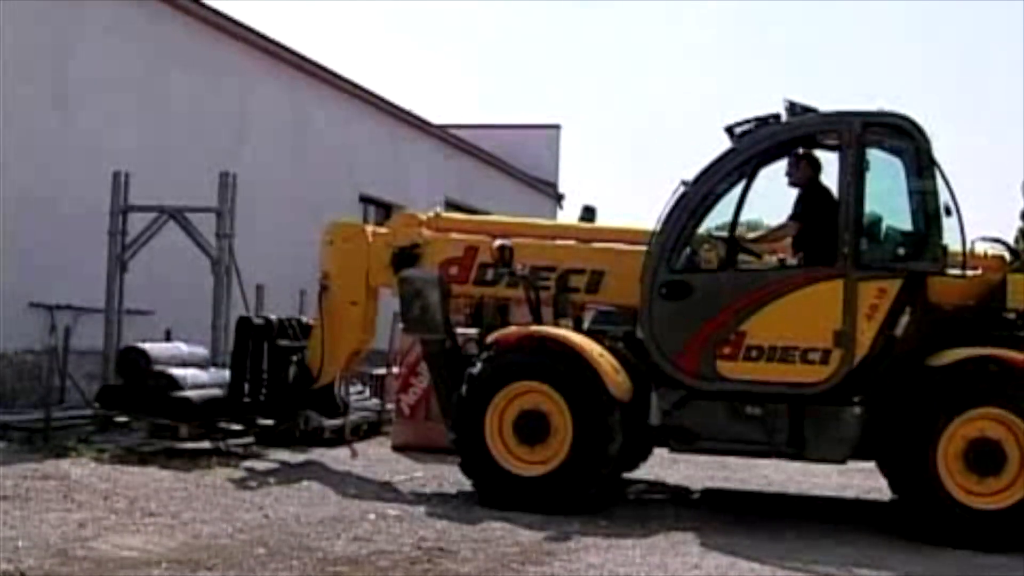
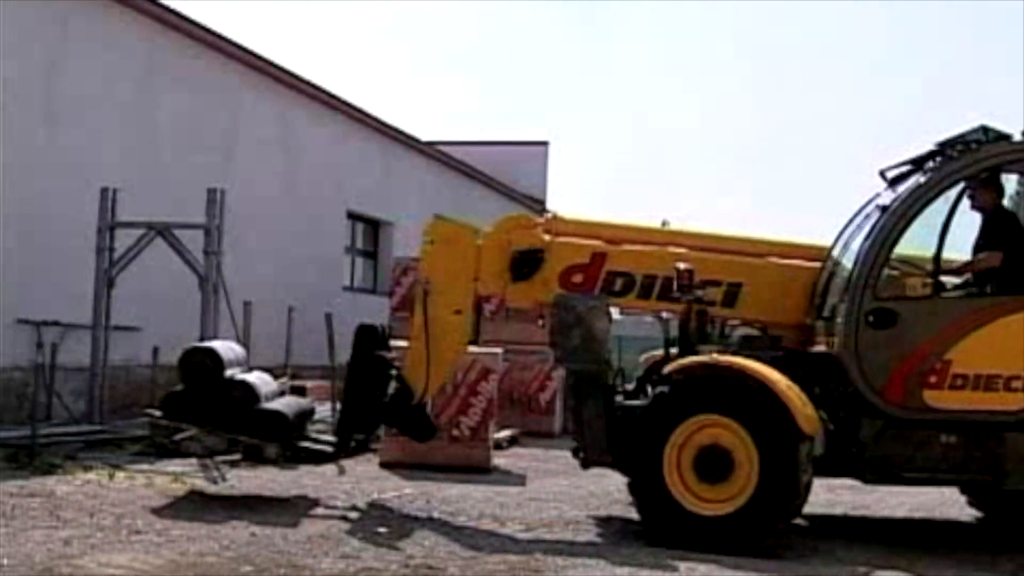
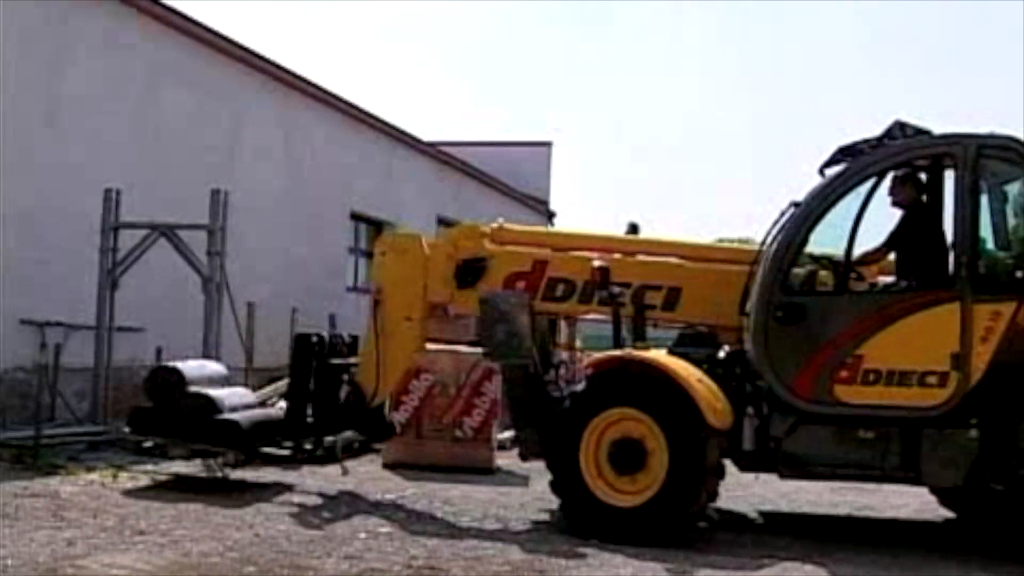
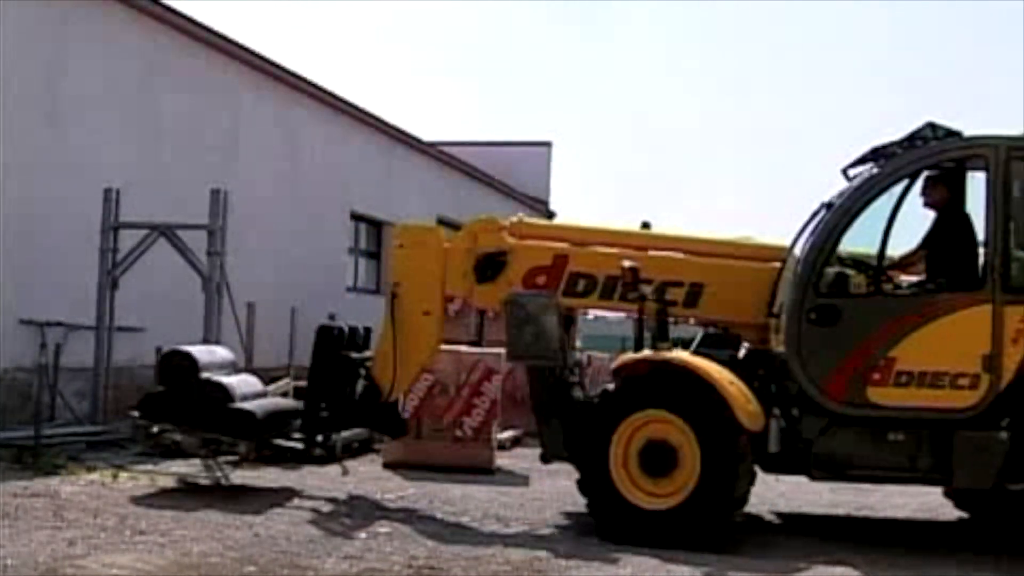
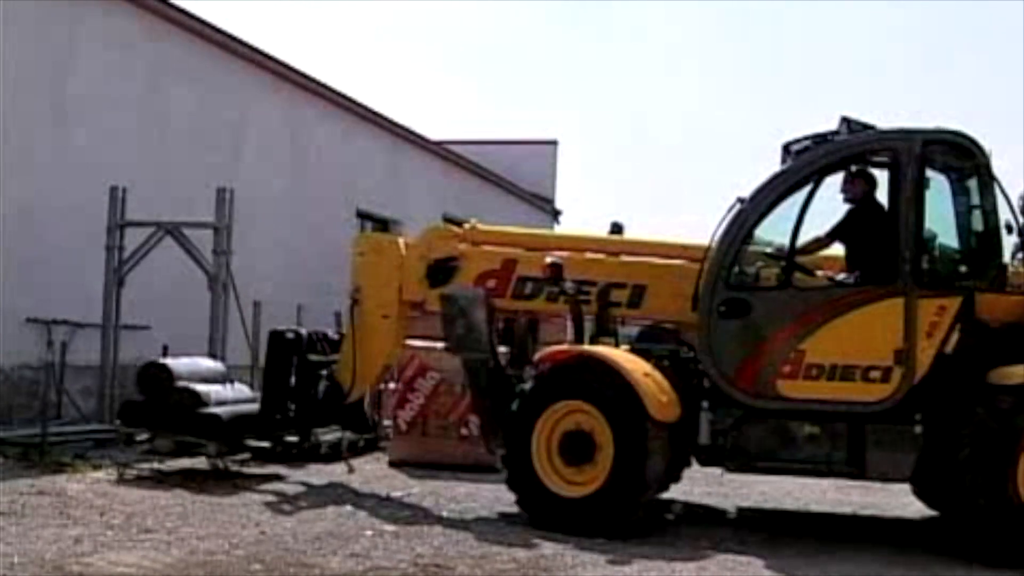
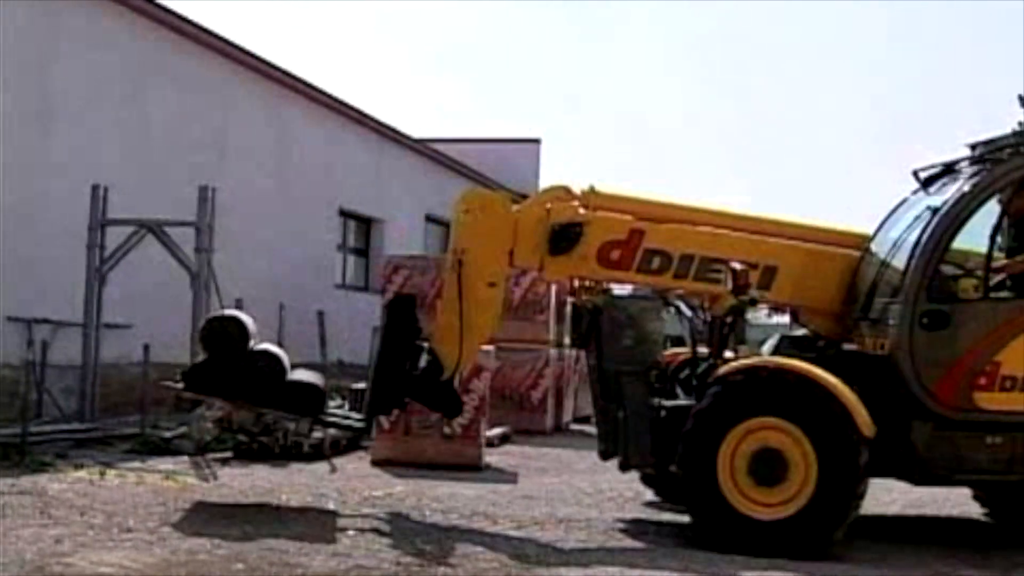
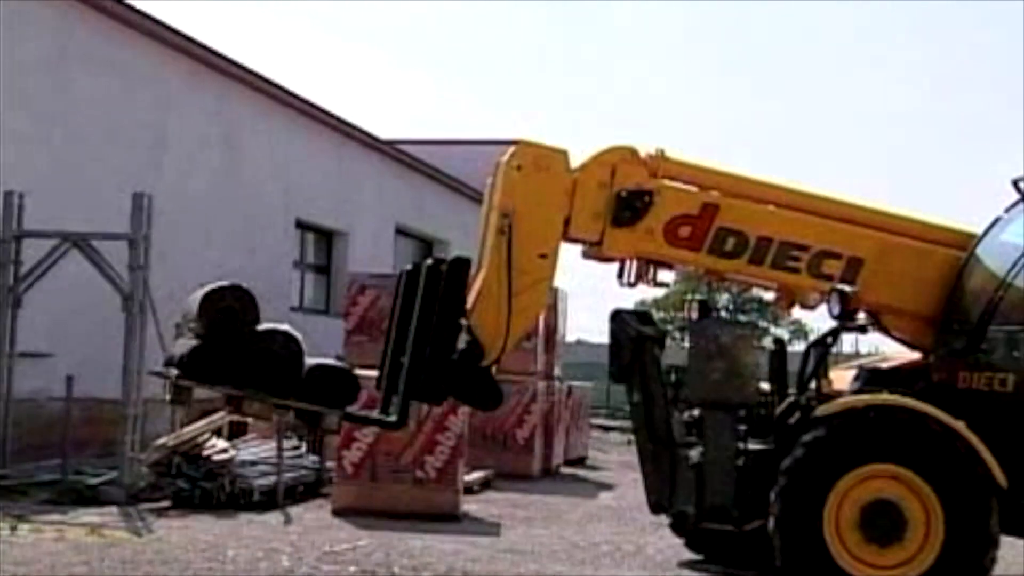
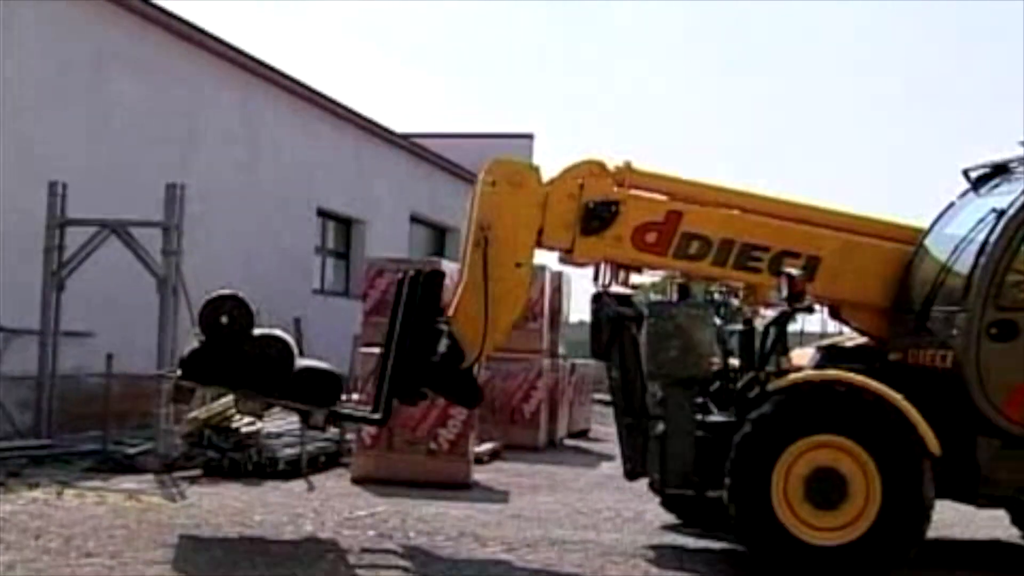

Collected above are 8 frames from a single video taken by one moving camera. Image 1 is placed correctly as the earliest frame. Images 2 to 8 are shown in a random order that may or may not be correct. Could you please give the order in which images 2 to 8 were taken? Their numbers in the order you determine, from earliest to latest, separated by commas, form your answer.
5, 3, 4, 2, 6, 8, 7
